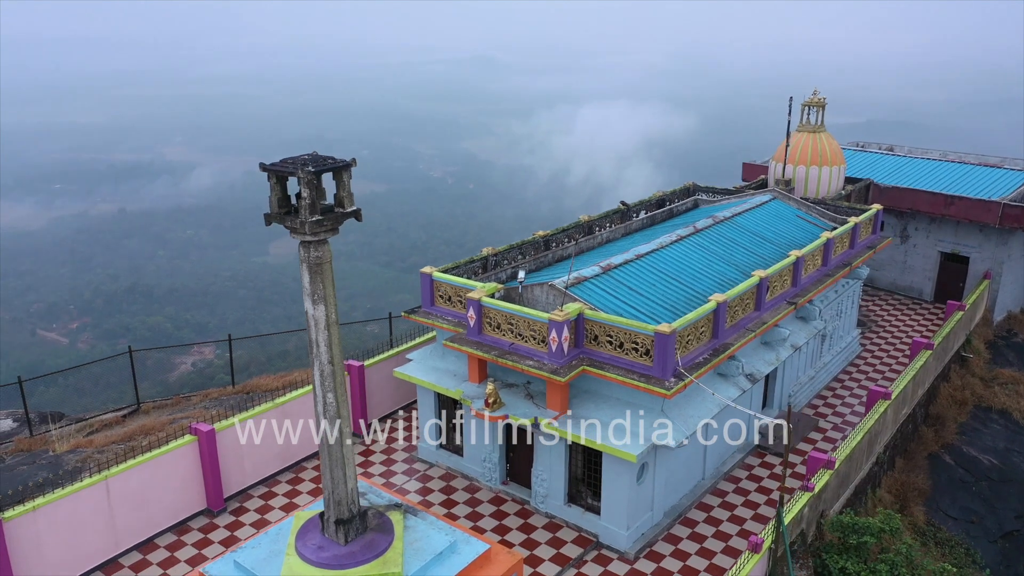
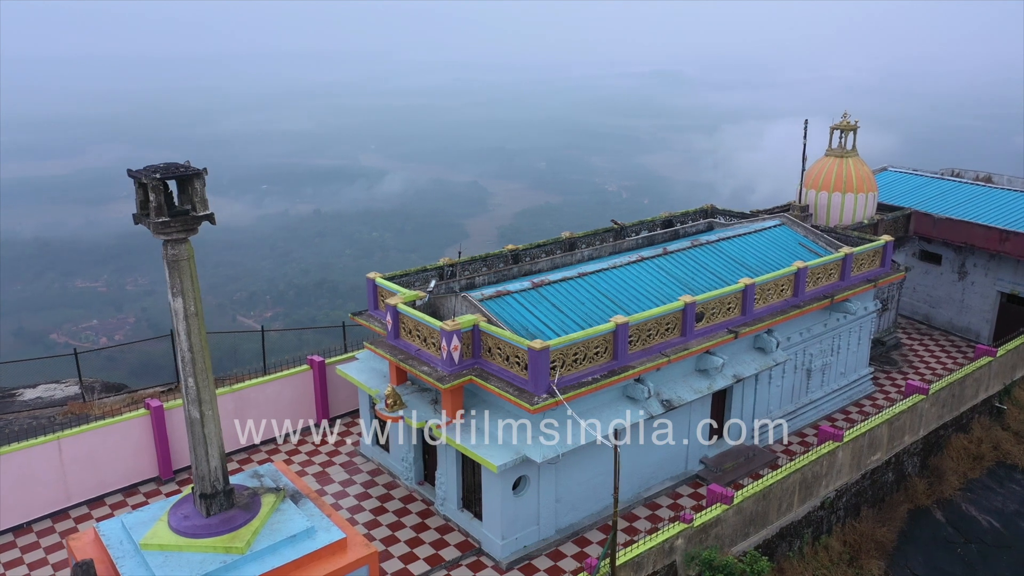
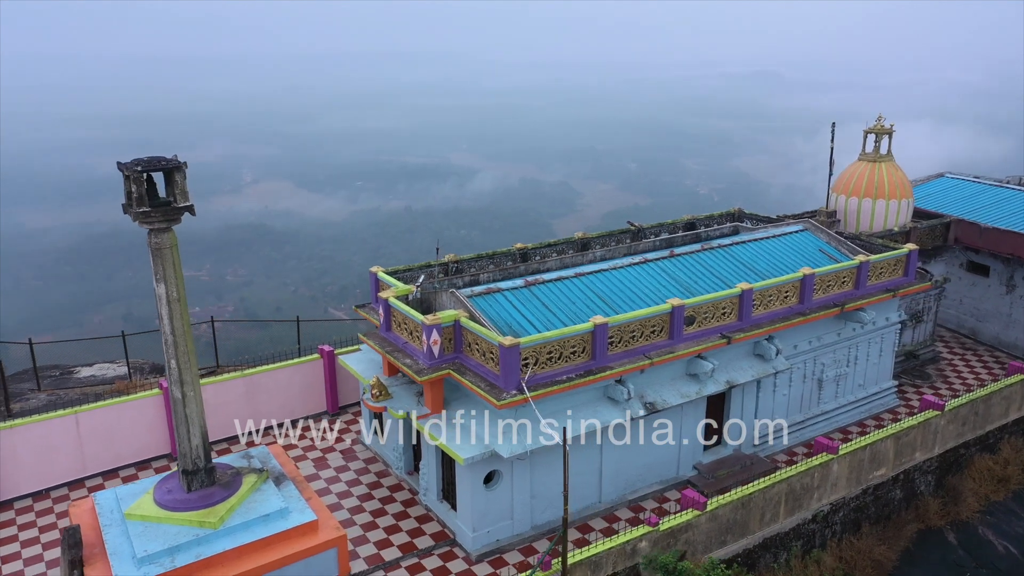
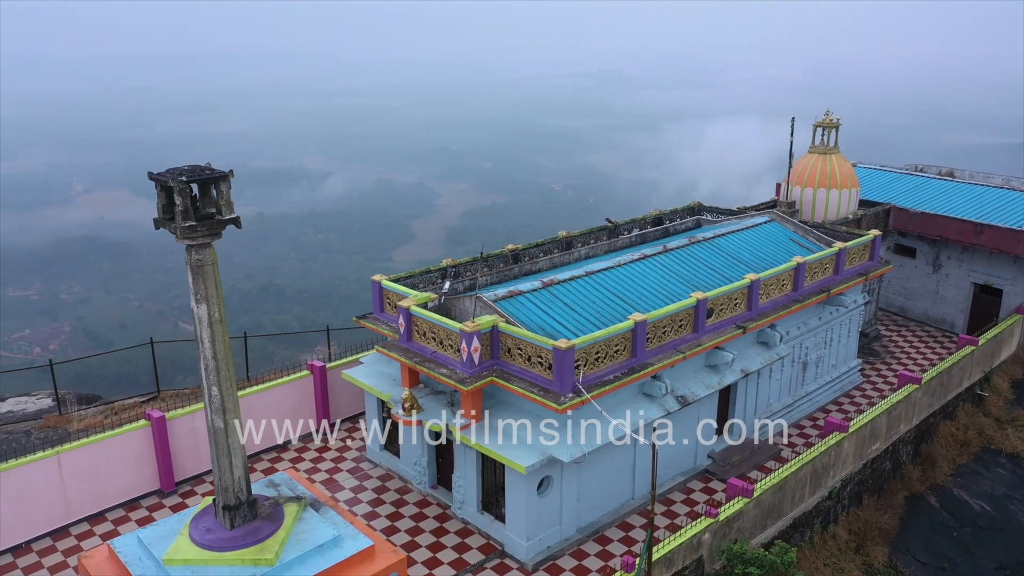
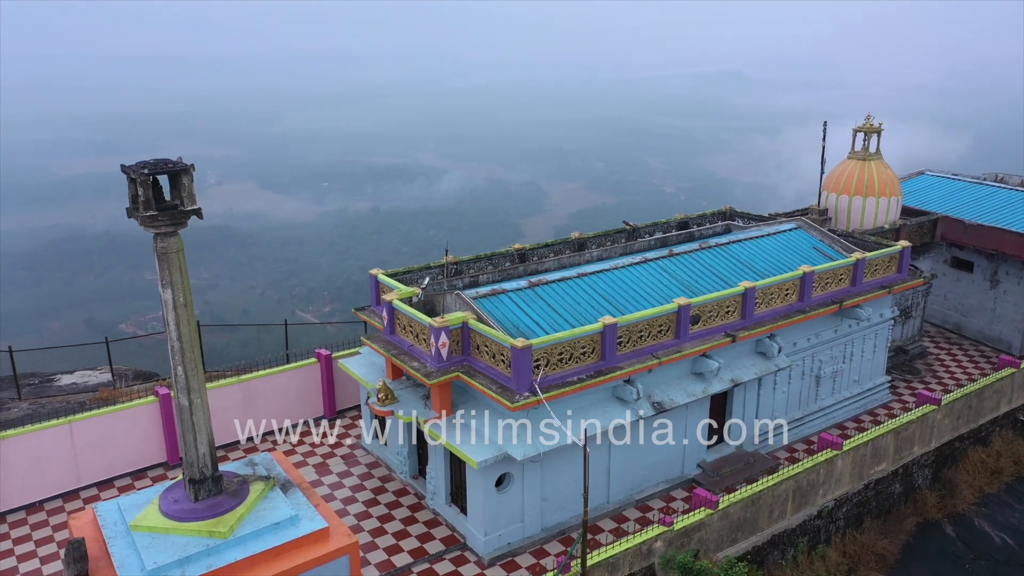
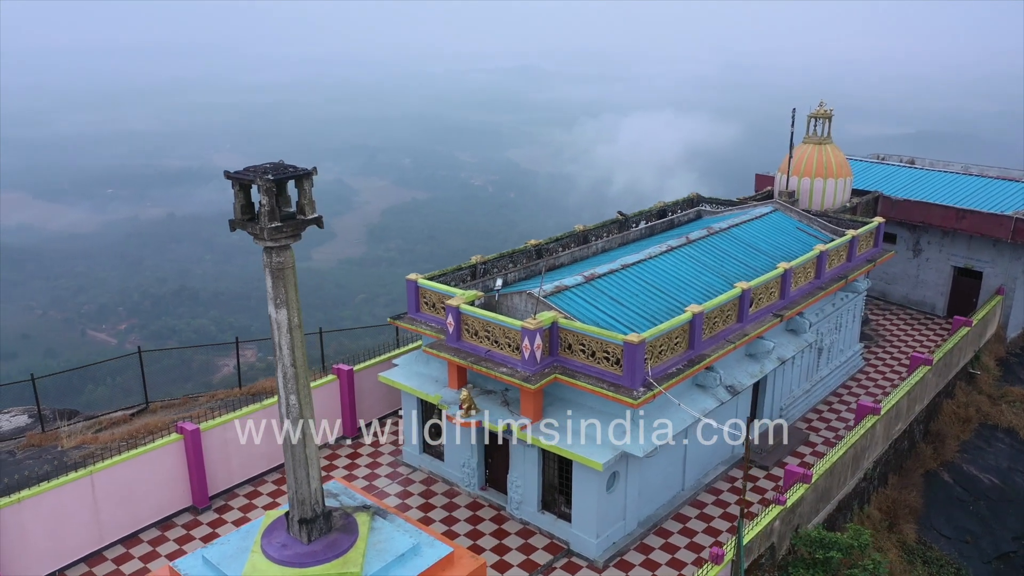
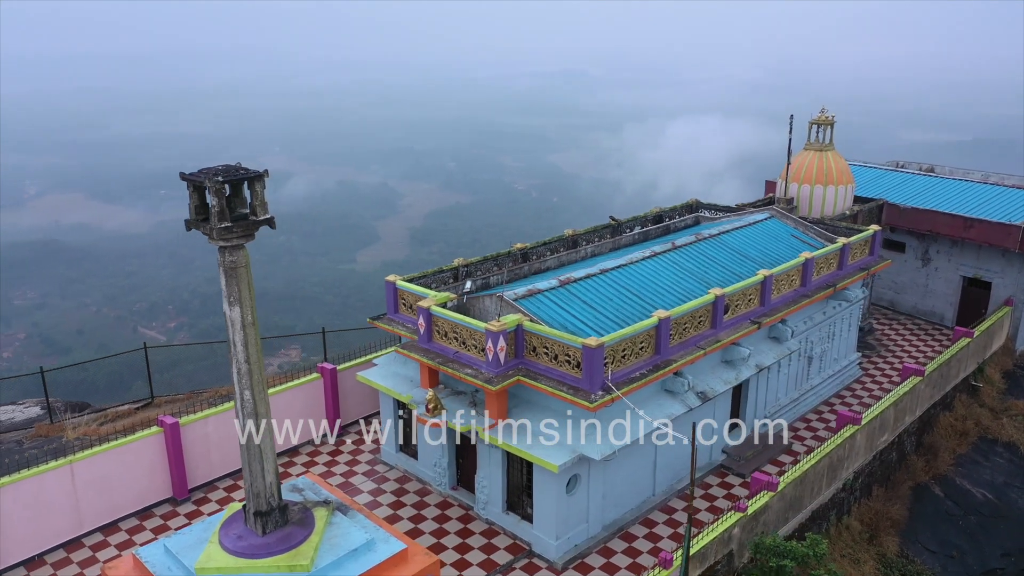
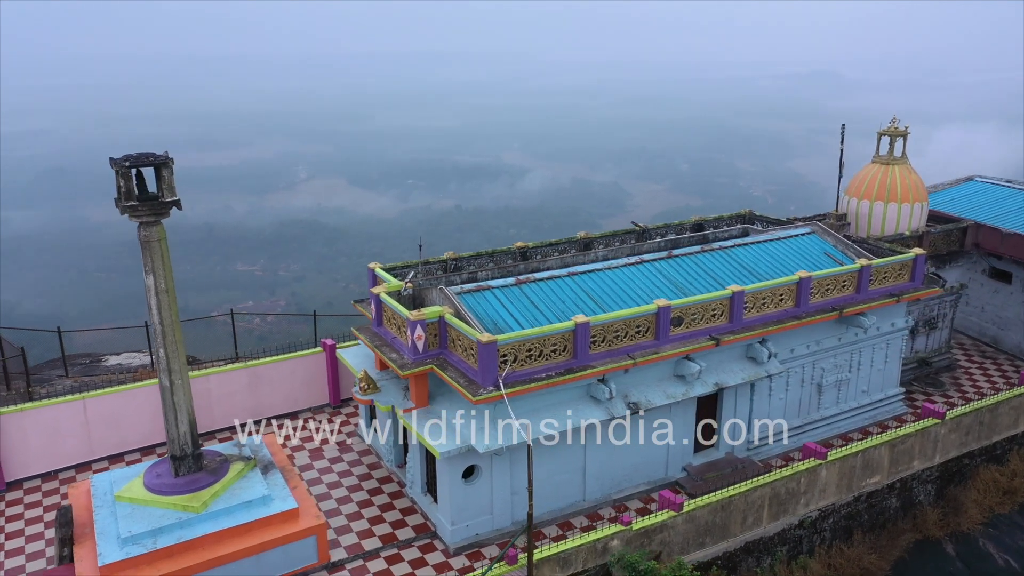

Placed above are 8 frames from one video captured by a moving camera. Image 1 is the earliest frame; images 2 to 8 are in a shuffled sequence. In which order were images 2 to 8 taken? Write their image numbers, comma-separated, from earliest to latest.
6, 7, 4, 2, 5, 3, 8
